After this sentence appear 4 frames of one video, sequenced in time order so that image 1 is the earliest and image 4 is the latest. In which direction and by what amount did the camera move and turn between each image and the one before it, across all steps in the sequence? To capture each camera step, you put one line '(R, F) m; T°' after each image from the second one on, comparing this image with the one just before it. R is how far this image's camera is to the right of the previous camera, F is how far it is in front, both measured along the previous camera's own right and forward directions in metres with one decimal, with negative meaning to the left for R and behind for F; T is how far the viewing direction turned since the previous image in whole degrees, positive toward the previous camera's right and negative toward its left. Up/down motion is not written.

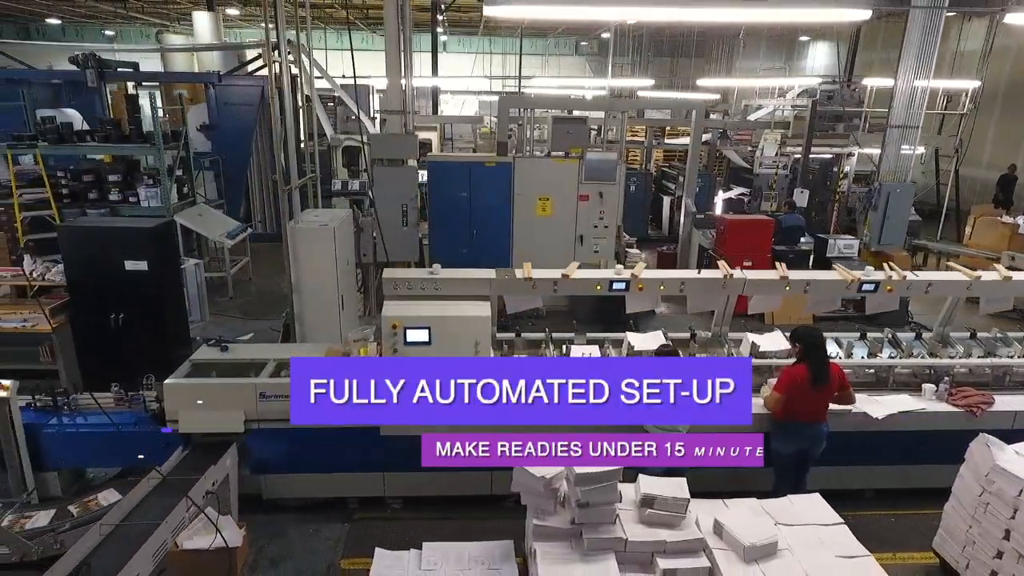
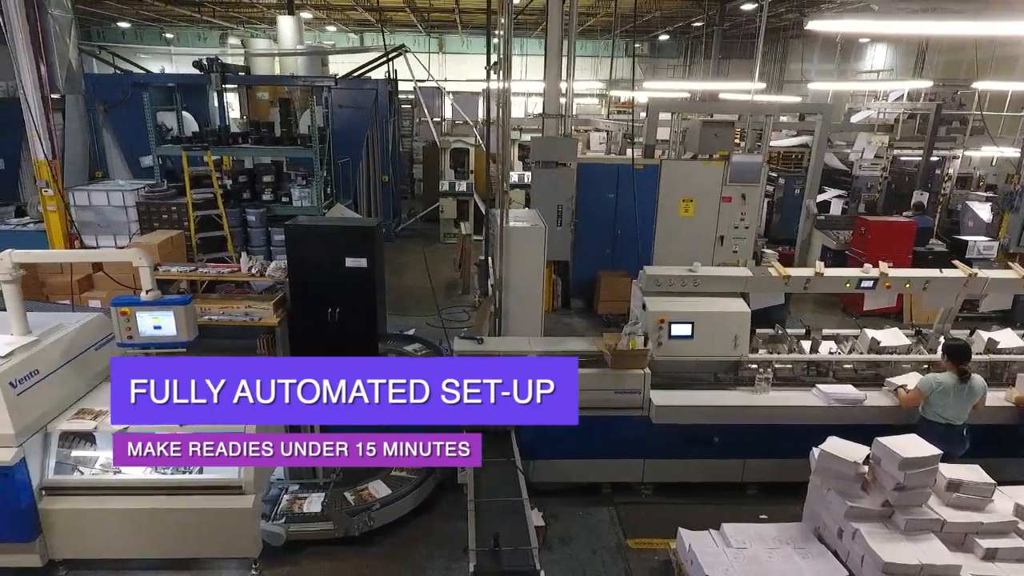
(-1.2, -0.2) m; -1°
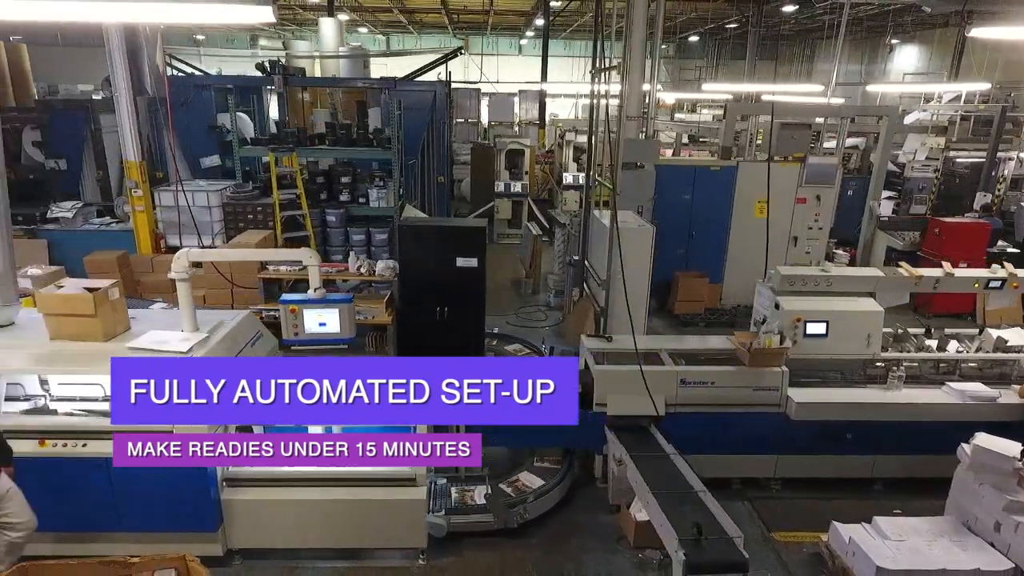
(-0.7, -0.1) m; 0°
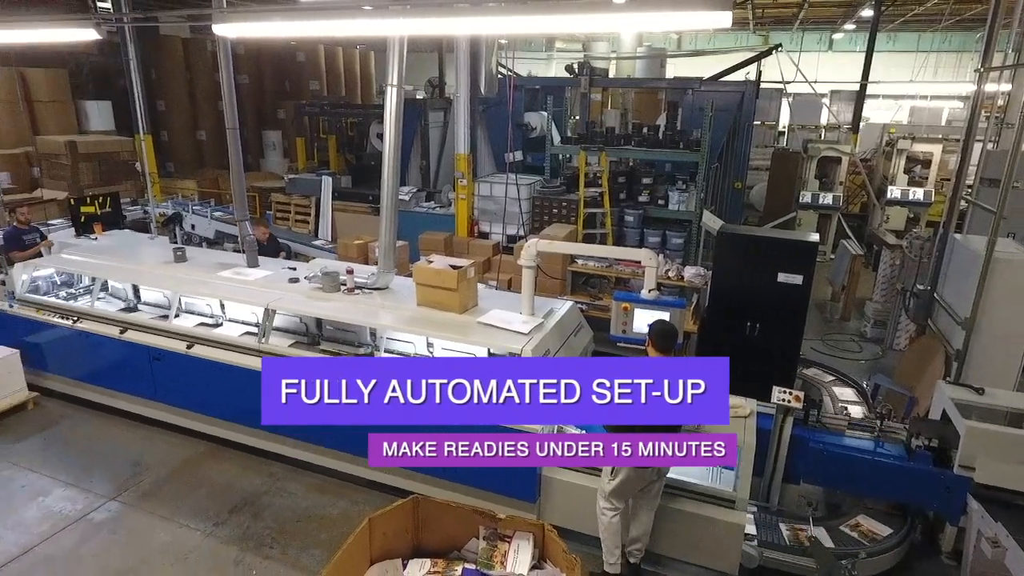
(-0.4, 0.0) m; -23°
